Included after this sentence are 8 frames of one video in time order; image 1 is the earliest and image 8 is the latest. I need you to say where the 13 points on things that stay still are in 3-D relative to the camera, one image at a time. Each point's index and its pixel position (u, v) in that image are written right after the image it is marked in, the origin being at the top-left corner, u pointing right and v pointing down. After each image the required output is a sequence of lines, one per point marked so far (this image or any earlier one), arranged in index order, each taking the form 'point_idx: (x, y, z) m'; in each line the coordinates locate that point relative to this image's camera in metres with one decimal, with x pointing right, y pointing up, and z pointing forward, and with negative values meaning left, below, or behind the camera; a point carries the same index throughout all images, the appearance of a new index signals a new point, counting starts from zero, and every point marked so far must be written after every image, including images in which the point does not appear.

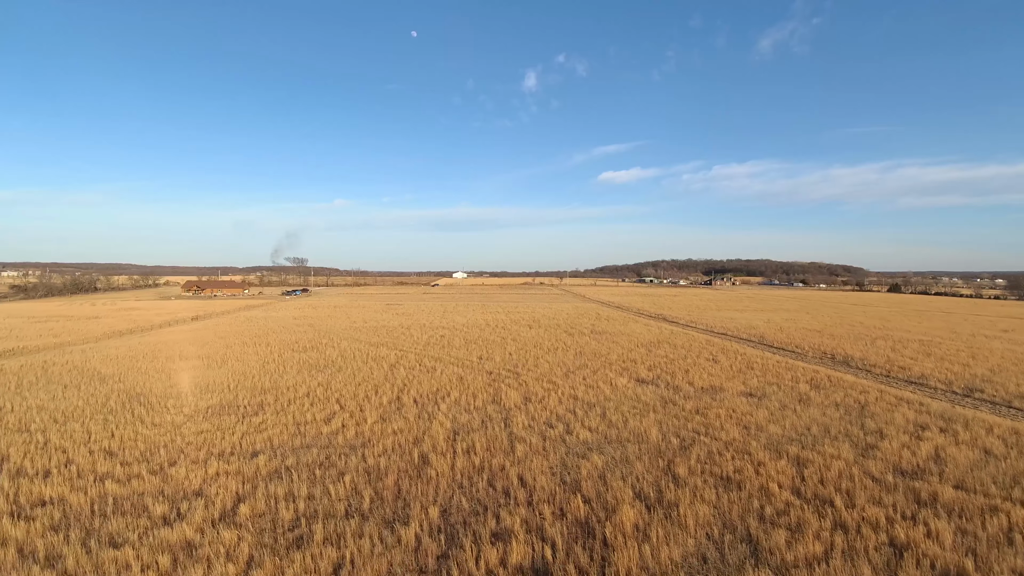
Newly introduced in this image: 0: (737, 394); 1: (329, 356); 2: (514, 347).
0: (+3.4, -1.6, +9.5) m
1: (-3.9, -1.5, +13.4) m
2: (0.0, -1.3, +14.1) m
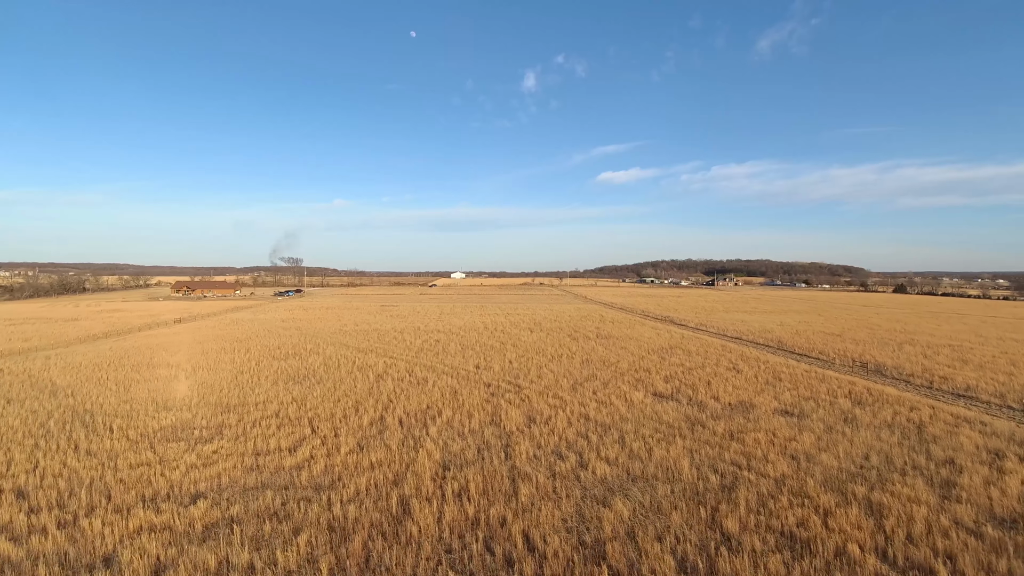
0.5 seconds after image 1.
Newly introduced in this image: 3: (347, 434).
0: (+3.4, -1.6, +8.2) m
1: (-3.9, -1.5, +12.1) m
2: (0.0, -1.4, +12.9) m
3: (-1.8, -1.6, +6.9) m
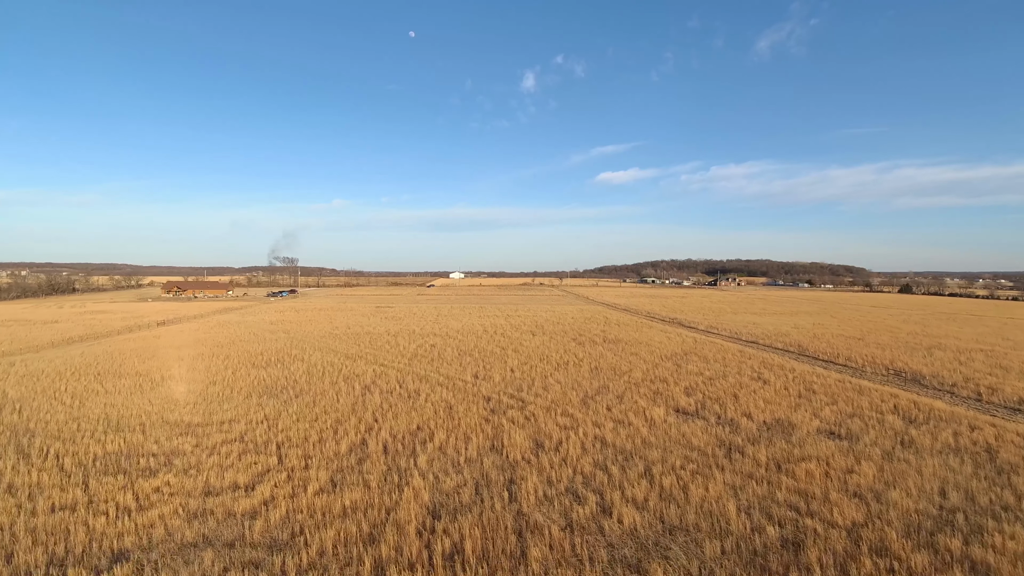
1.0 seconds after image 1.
0: (+3.5, -1.7, +7.1) m
1: (-3.9, -1.5, +11.0) m
2: (+0.1, -1.4, +11.7) m
3: (-1.8, -1.6, +5.8) m
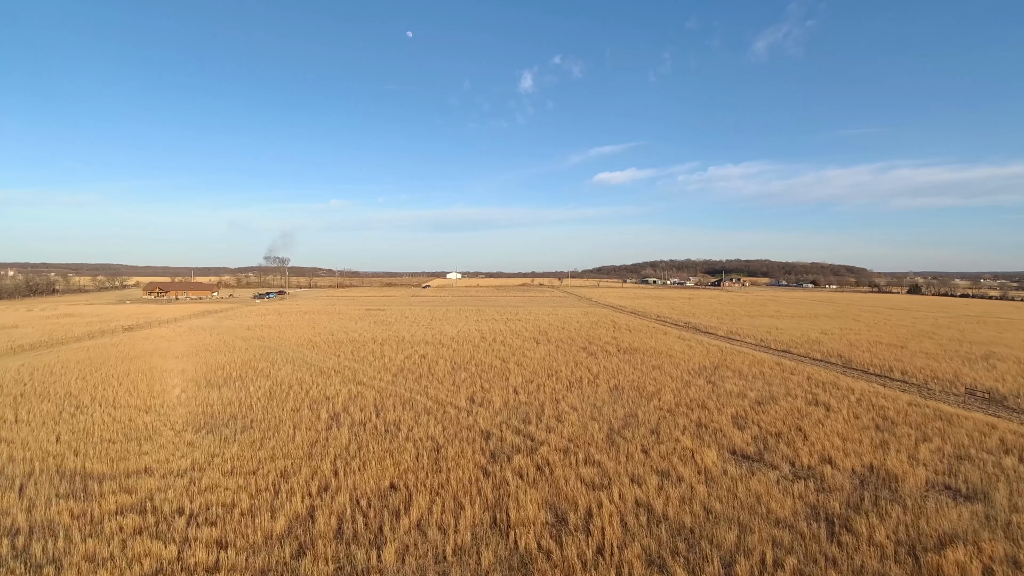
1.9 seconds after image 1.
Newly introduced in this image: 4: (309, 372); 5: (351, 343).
0: (+3.5, -1.7, +5.2) m
1: (-3.8, -1.6, +9.1) m
2: (+0.1, -1.4, +9.8) m
3: (-1.7, -1.7, +3.9) m
4: (-3.6, -1.5, +11.1) m
5: (-4.0, -1.4, +15.4) m
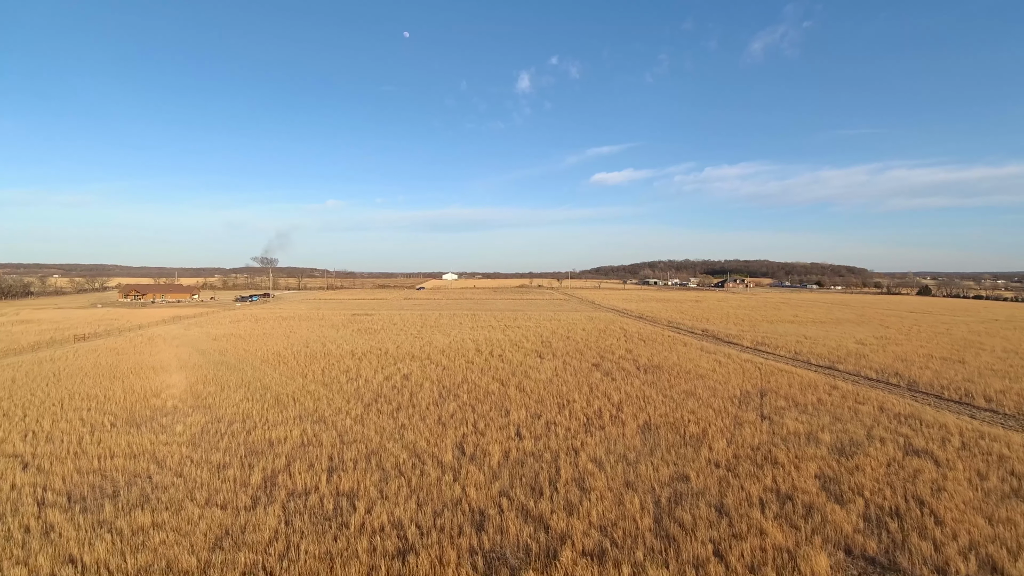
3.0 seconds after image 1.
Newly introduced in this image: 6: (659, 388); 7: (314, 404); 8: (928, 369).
0: (+3.6, -1.8, +3.1) m
1: (-3.8, -1.7, +7.0) m
2: (+0.1, -1.6, +7.7) m
3: (-1.6, -1.8, +1.7) m
4: (-3.6, -1.6, +9.0) m
5: (-4.0, -1.5, +13.2) m
6: (+2.3, -1.5, +9.7) m
7: (-2.7, -1.6, +8.7) m
8: (+8.5, -1.6, +12.9) m
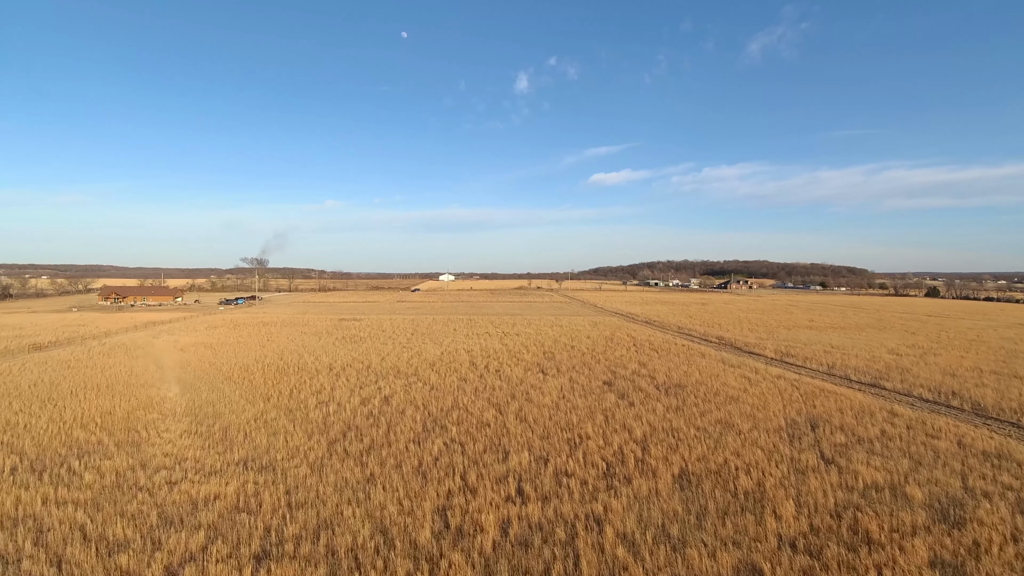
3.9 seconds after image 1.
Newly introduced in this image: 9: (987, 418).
0: (+3.6, -1.9, +1.5) m
1: (-3.8, -1.8, +5.3) m
2: (+0.1, -1.7, +6.1) m
3: (-1.6, -1.9, +0.1) m
4: (-3.6, -1.7, +7.4) m
5: (-4.0, -1.6, +11.6) m
6: (+2.3, -1.7, +8.1) m
7: (-2.7, -1.7, +7.1) m
8: (+8.5, -1.8, +11.3) m
9: (+6.7, -1.8, +8.8) m
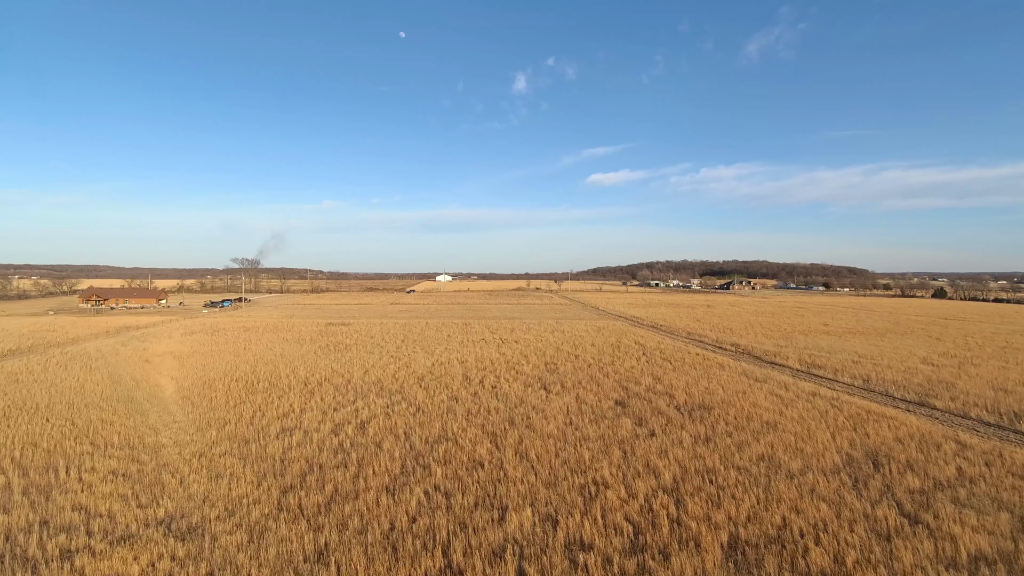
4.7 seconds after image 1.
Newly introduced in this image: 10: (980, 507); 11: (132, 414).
0: (+3.6, -2.0, +0.2) m
1: (-3.8, -1.9, +4.0) m
2: (+0.1, -1.8, +4.7) m
3: (-1.6, -2.0, -1.3) m
4: (-3.6, -1.8, +6.0) m
5: (-4.0, -1.7, +10.2) m
6: (+2.2, -1.7, +6.7) m
7: (-2.8, -1.8, +5.7) m
8: (+8.5, -1.8, +10.0) m
9: (+6.7, -1.9, +7.5) m
10: (+4.1, -1.8, +5.6) m
11: (-5.3, -1.8, +8.9) m
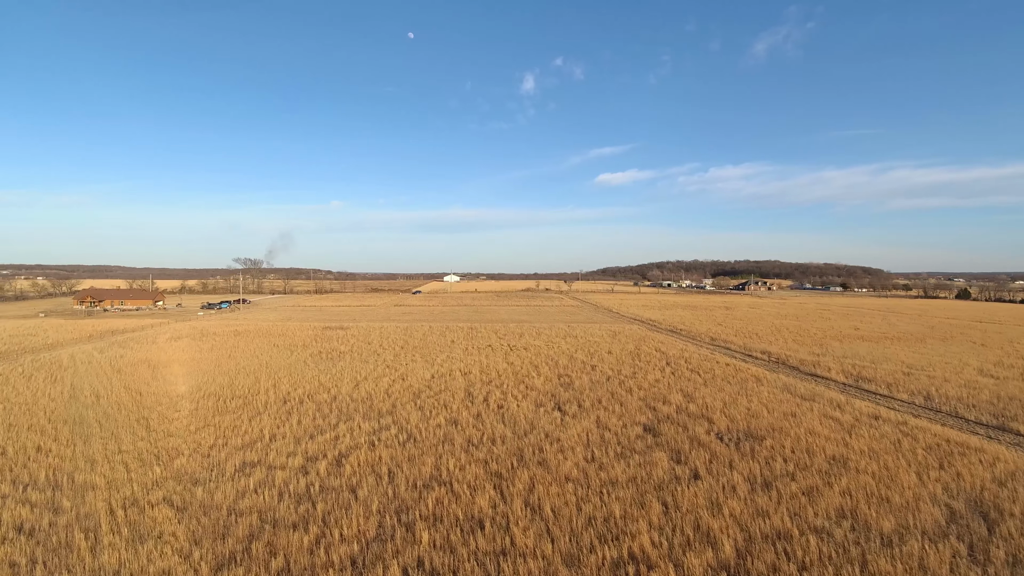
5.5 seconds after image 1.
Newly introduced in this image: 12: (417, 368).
0: (+3.6, -2.1, -1.3) m
1: (-3.8, -1.9, +2.6) m
2: (+0.2, -1.8, +3.3) m
3: (-1.7, -2.0, -2.6) m
4: (-3.6, -1.9, +4.7) m
5: (-3.9, -1.7, +8.9) m
6: (+2.3, -1.8, +5.3) m
7: (-2.7, -1.9, +4.3) m
8: (+8.6, -1.9, +8.4) m
9: (+6.8, -1.9, +6.0) m
10: (+4.2, -1.9, +4.1) m
11: (-5.2, -1.8, +7.6) m
12: (-1.8, -1.6, +12.2) m
